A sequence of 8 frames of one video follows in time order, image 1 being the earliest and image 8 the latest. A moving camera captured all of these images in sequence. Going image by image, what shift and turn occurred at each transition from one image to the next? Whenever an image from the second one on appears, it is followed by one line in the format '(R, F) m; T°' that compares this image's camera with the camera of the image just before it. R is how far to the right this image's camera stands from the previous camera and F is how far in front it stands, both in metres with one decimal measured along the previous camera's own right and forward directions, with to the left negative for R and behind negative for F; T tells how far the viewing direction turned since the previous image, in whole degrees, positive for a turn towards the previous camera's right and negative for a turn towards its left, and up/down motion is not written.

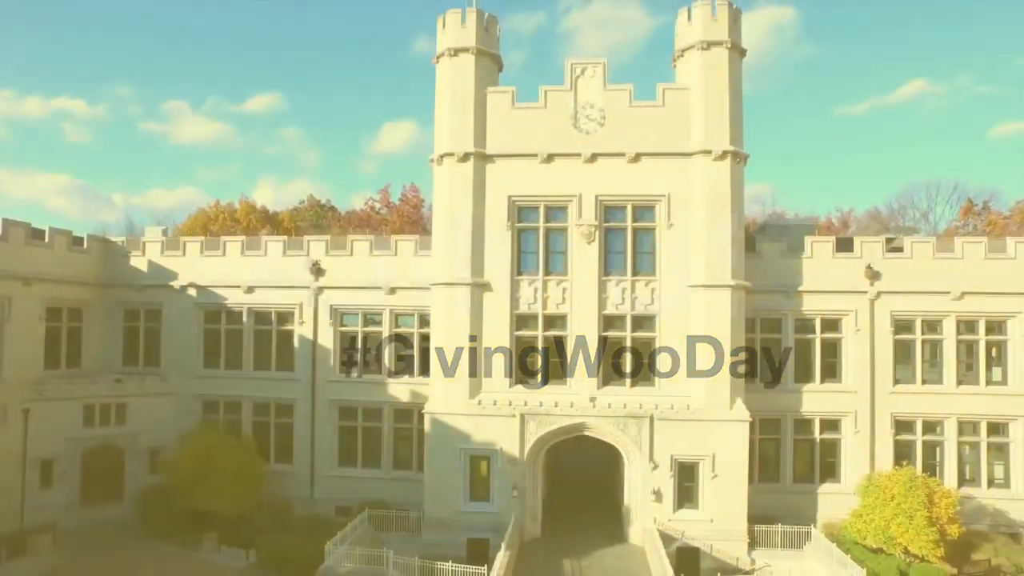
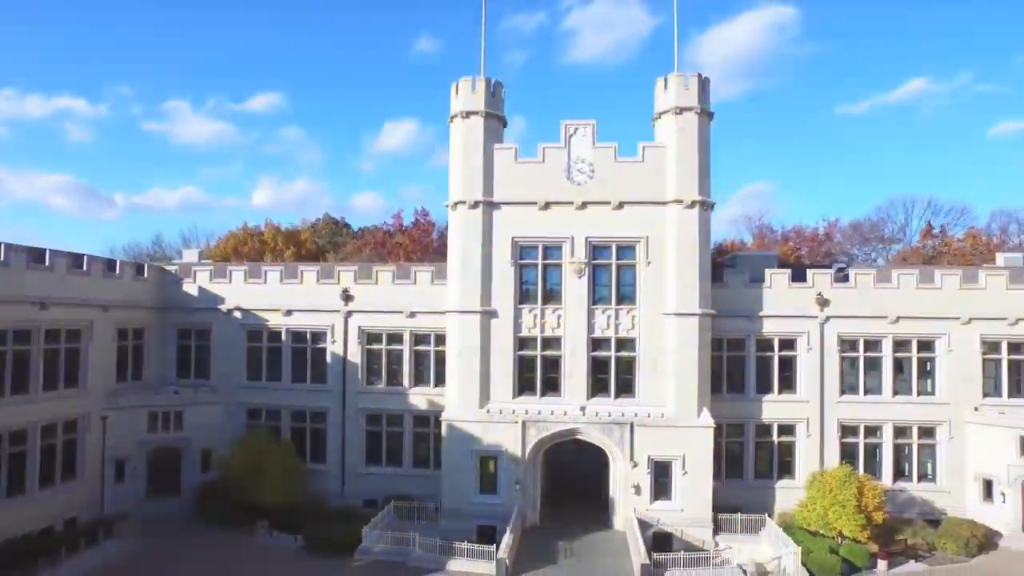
(-0.1, -3.8) m; 0°
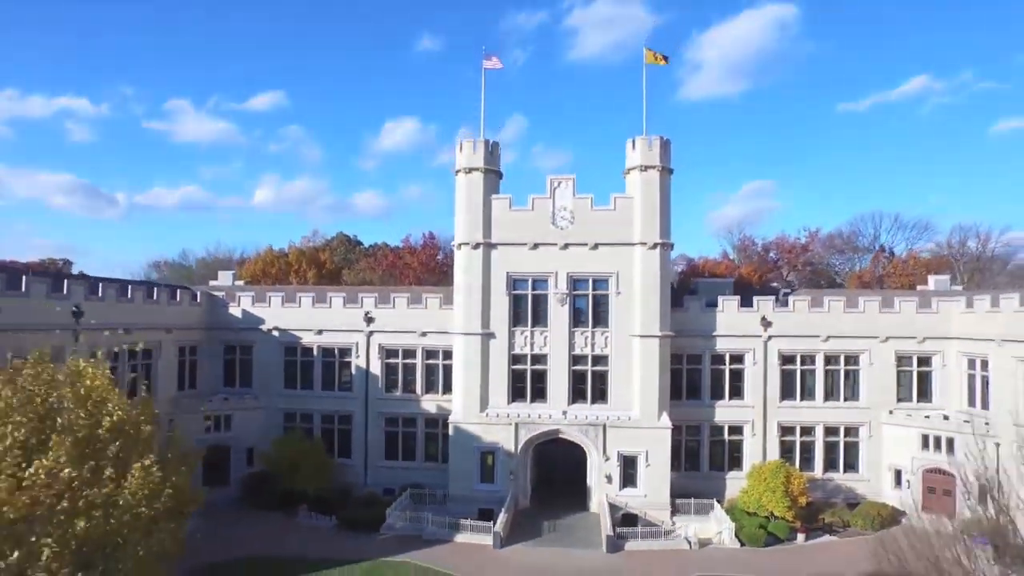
(+0.3, -5.2) m; 0°
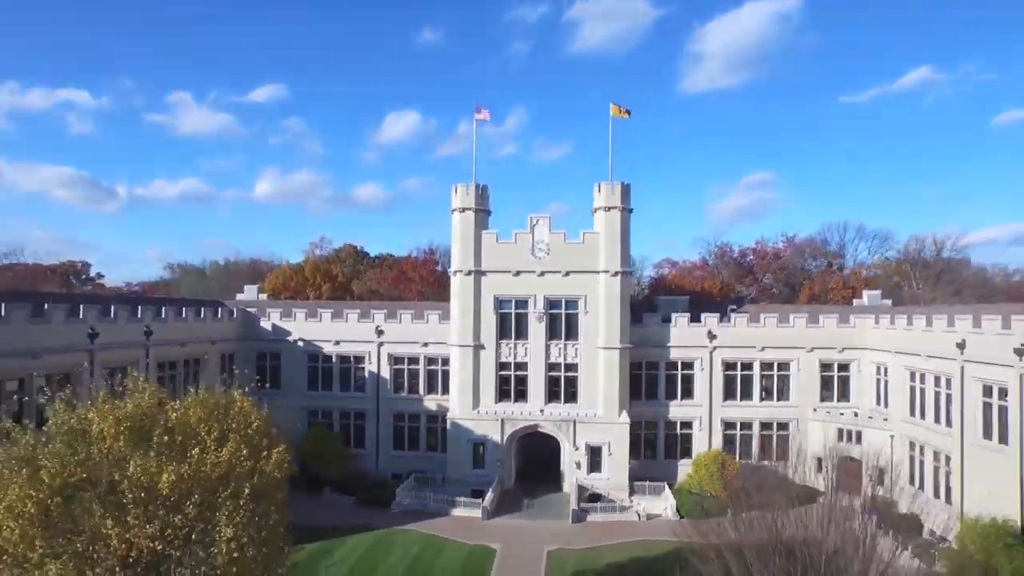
(+0.8, -6.0) m; 0°
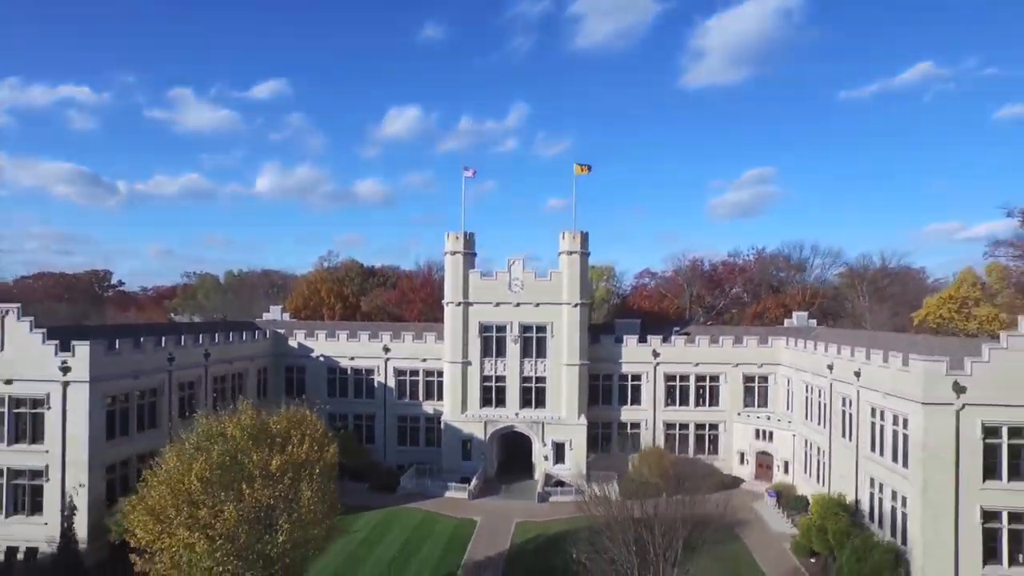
(+1.4, -8.5) m; 0°
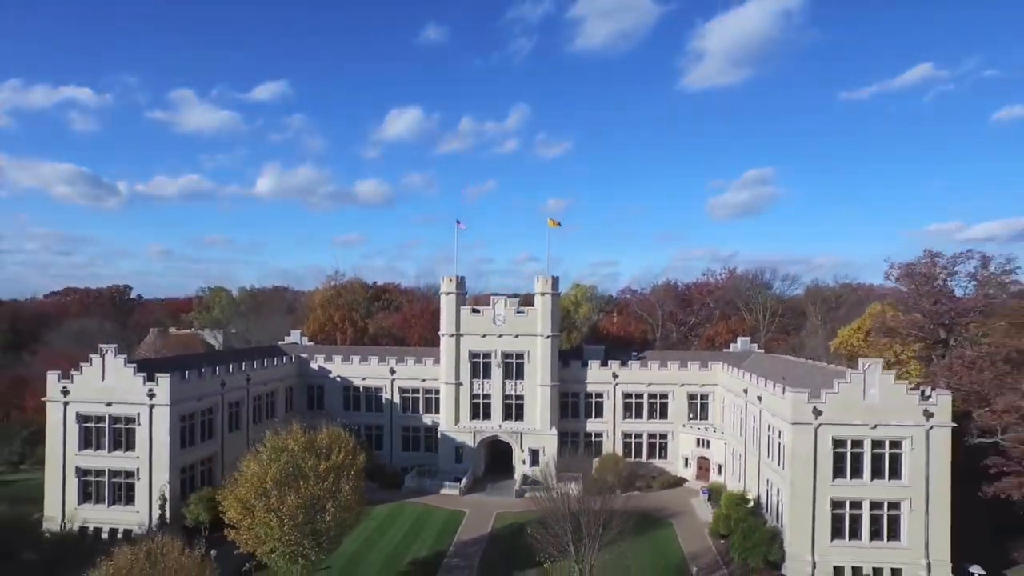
(+1.4, -9.5) m; 0°
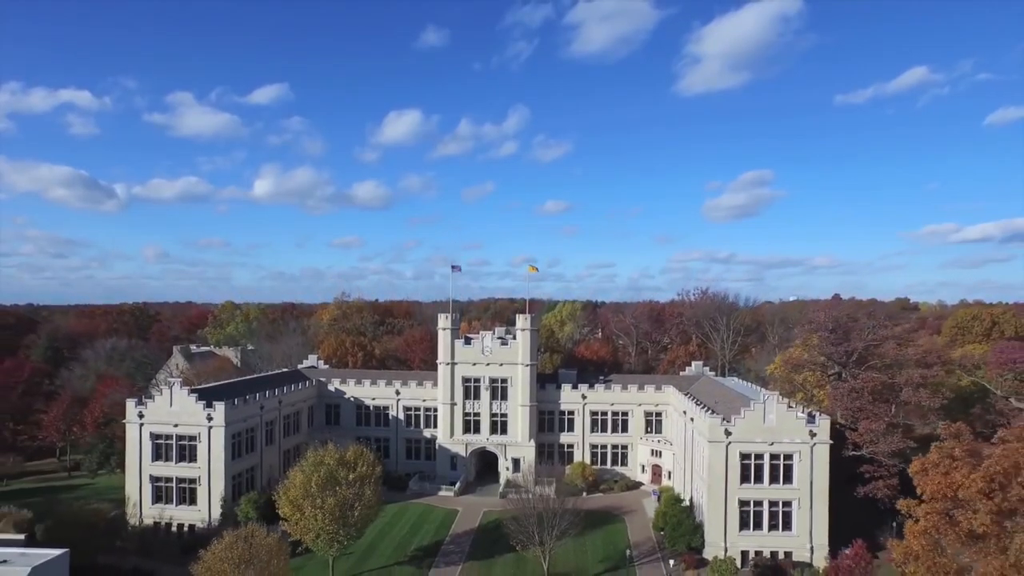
(+1.2, -10.7) m; 0°
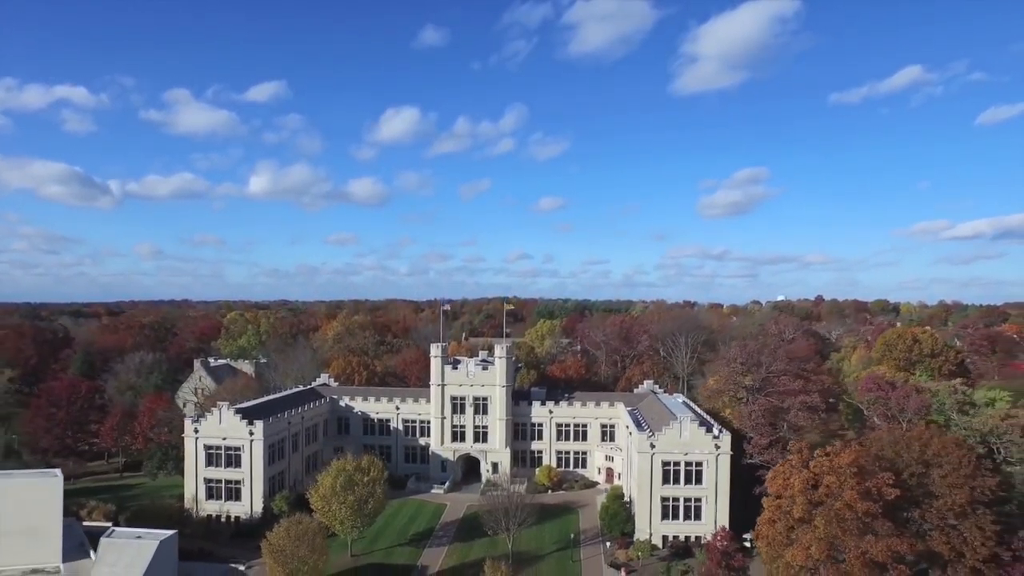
(+2.0, -13.9) m; 0°
